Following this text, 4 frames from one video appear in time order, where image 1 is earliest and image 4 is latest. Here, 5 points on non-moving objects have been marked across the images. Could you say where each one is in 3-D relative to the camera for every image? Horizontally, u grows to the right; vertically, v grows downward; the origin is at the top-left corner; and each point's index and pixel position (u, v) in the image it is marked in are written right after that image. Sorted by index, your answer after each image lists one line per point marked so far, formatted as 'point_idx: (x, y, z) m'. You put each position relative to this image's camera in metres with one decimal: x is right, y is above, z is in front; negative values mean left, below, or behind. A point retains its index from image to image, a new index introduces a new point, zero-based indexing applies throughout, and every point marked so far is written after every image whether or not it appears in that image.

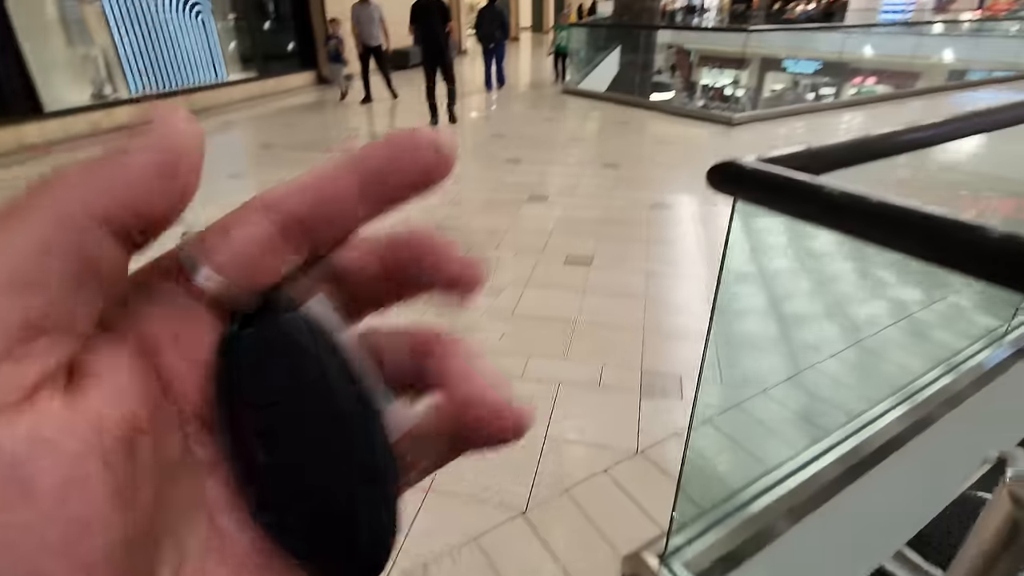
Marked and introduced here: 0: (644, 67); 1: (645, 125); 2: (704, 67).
0: (+1.9, +3.2, +7.6) m
1: (+1.3, +1.7, +5.3) m
2: (+2.4, +3.1, +6.9) m
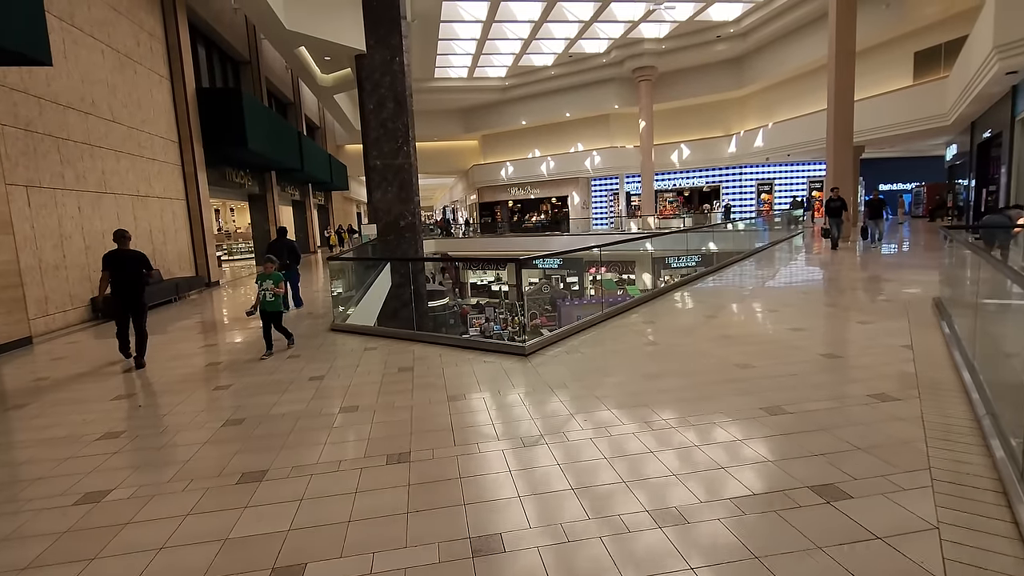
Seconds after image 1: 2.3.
0: (-1.3, -0.1, +7.1) m
1: (-0.7, -0.7, +4.5) m
2: (-0.6, +0.2, +6.8) m
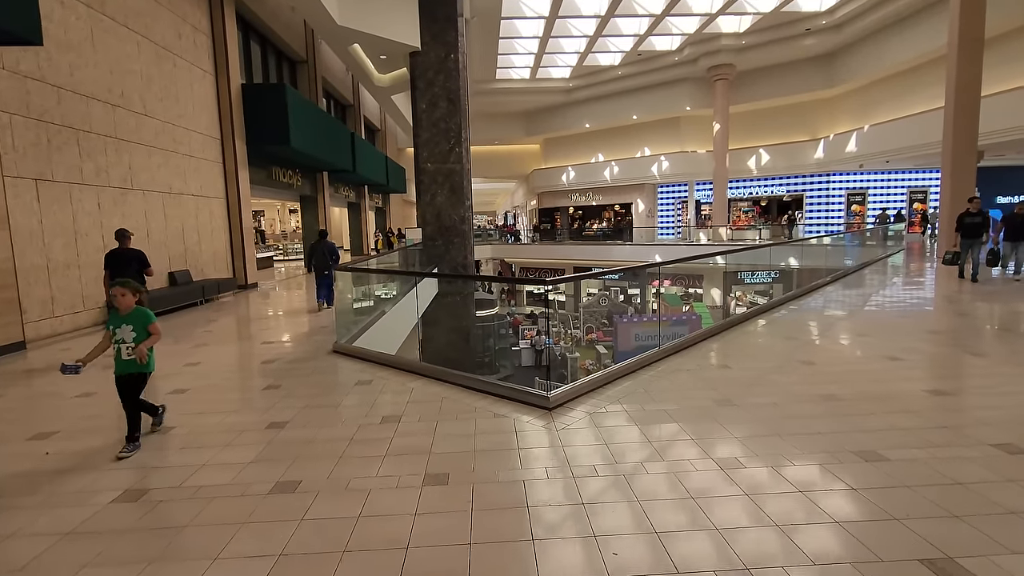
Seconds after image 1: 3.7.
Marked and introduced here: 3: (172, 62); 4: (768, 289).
0: (-0.8, -0.2, +6.2) m
1: (-0.6, -0.8, +3.5) m
2: (-0.2, -0.1, +5.7) m
3: (-5.9, +3.9, +9.0) m
4: (+4.6, 0.0, +9.3) m
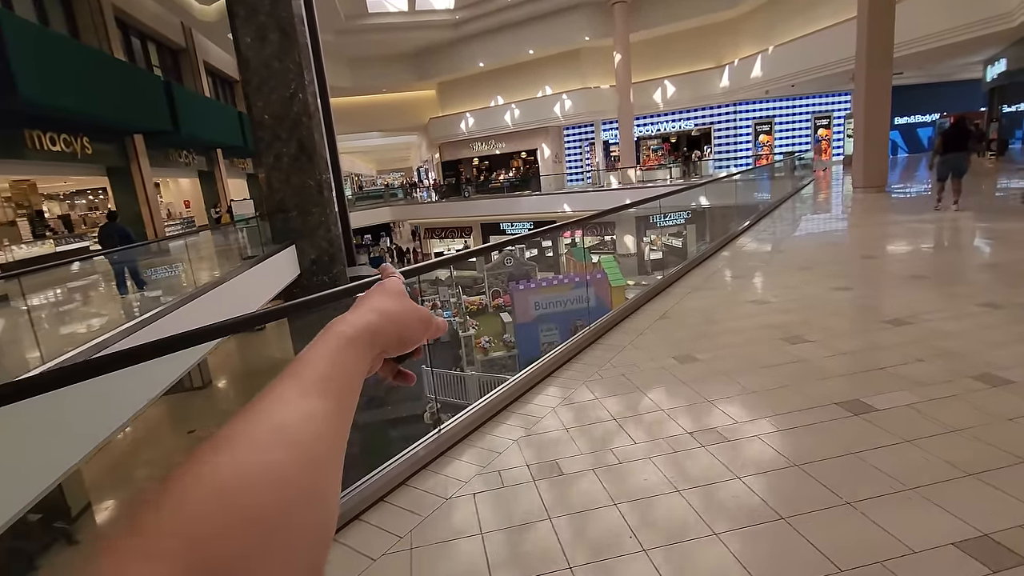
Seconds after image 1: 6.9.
0: (-2.7, -0.5, +3.6) m
1: (-2.0, -1.2, +1.1) m
2: (-2.0, -0.2, +3.2) m
3: (-8.4, +3.4, +5.4) m
4: (+2.2, +0.6, +7.4) m
